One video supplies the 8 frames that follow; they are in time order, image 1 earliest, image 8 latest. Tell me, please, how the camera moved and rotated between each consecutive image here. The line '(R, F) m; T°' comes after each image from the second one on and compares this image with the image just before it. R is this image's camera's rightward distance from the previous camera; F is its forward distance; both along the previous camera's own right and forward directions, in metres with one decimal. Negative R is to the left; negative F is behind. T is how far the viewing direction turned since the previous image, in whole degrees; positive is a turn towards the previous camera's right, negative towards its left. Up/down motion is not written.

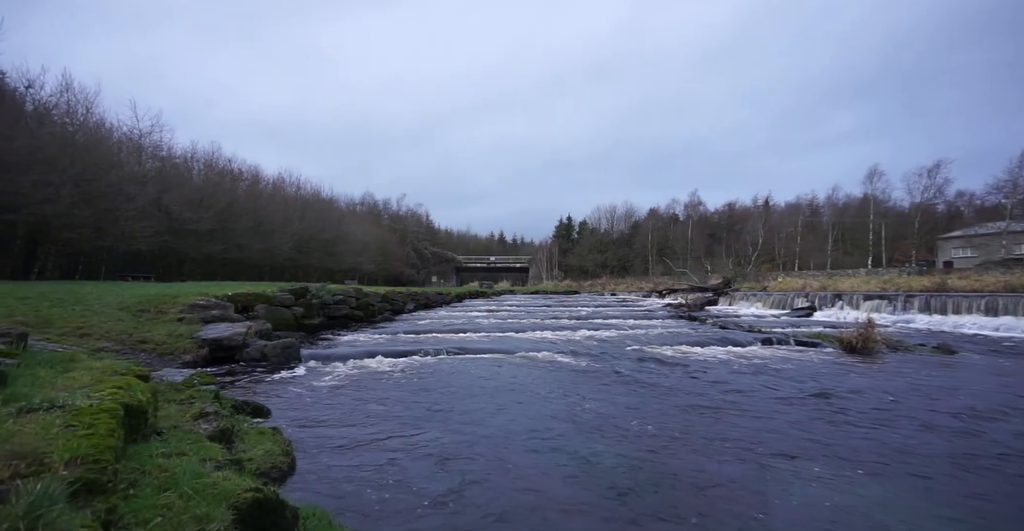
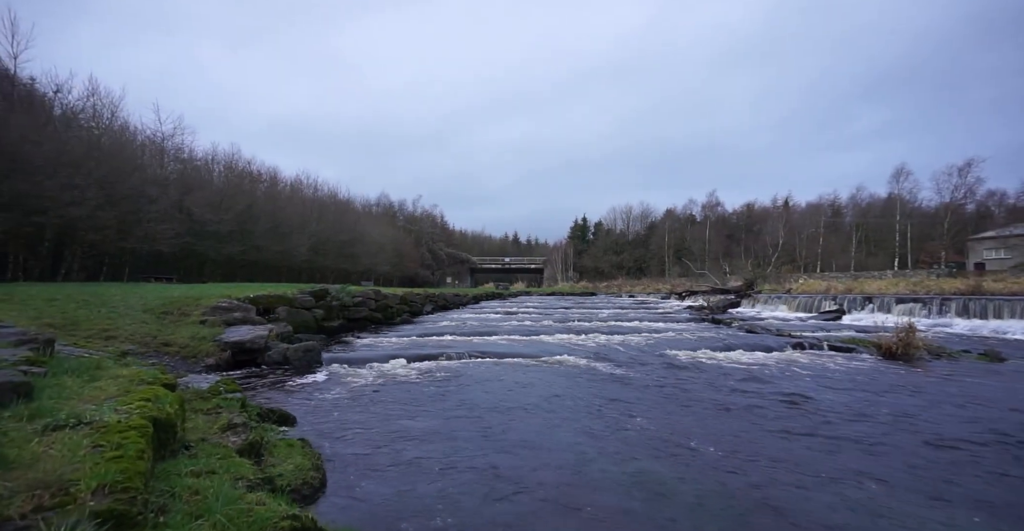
(-0.2, +0.3) m; -2°
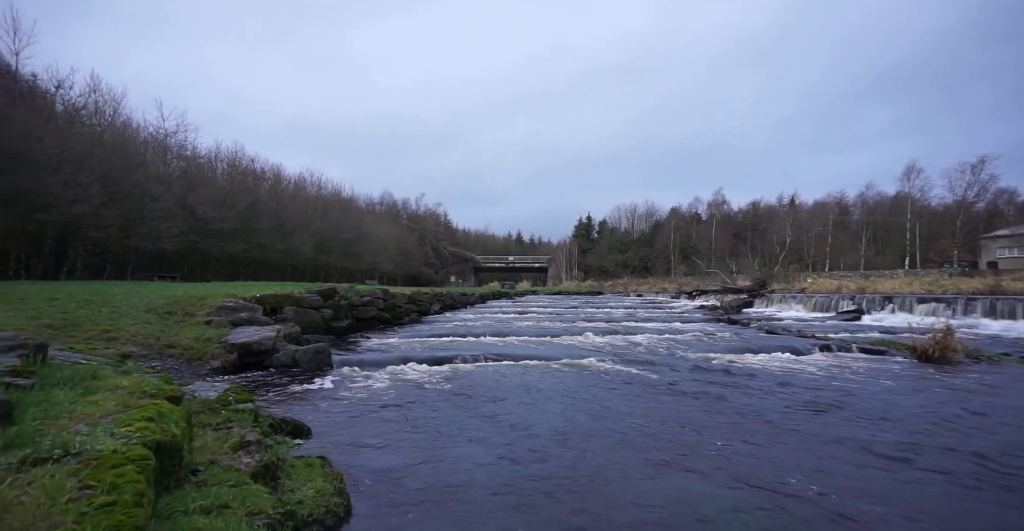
(-0.4, +0.6) m; 0°
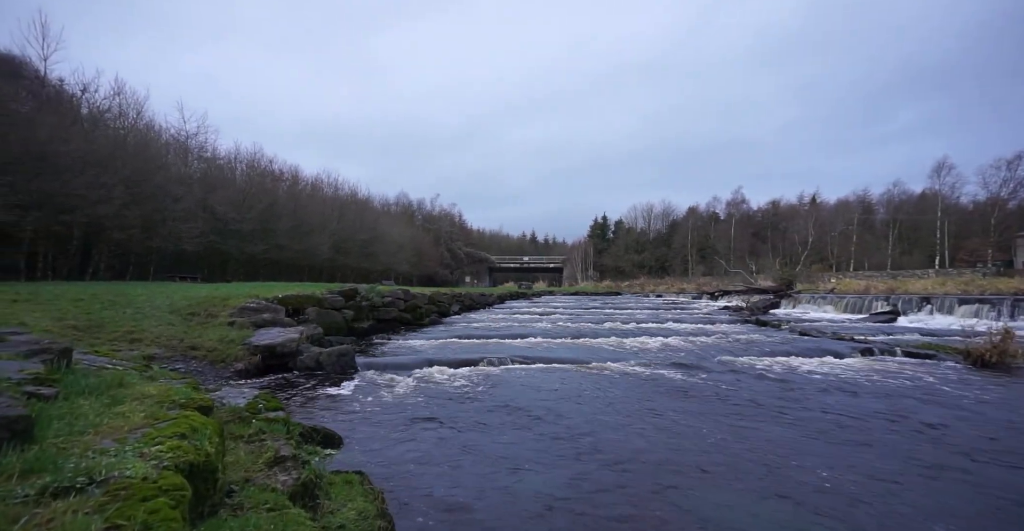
(-0.3, +0.4) m; -1°
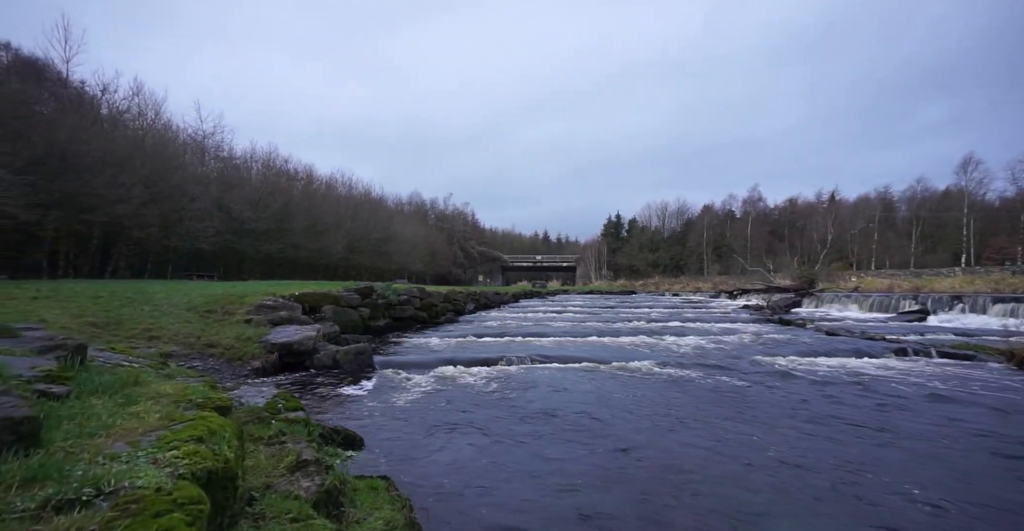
(-0.2, +0.3) m; -1°
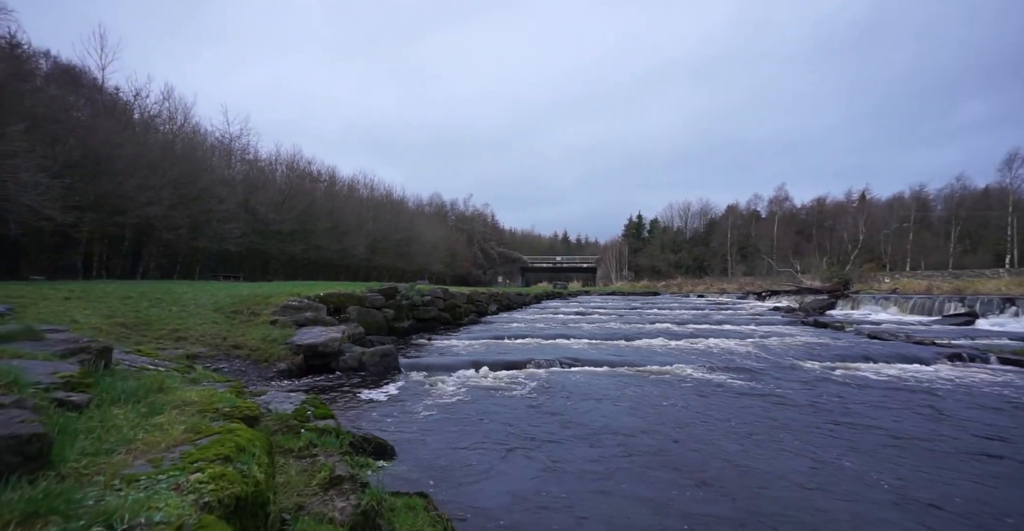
(-0.2, +0.4) m; -2°
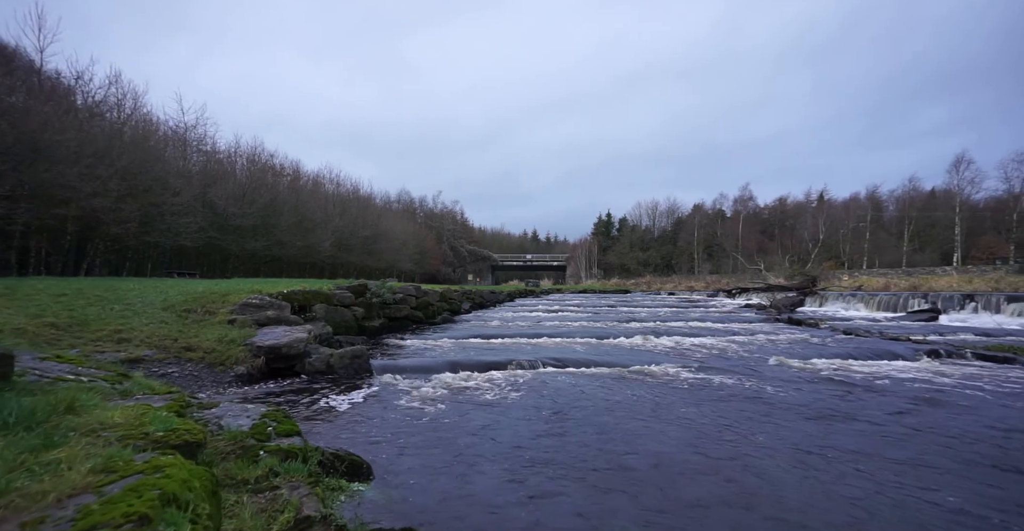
(-0.2, +0.7) m; +3°
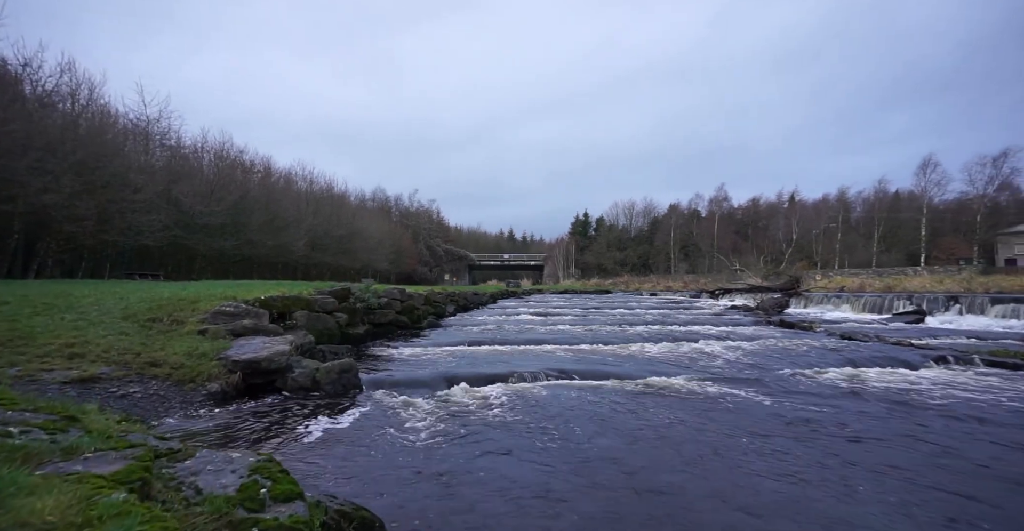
(-0.5, +0.9) m; +3°
